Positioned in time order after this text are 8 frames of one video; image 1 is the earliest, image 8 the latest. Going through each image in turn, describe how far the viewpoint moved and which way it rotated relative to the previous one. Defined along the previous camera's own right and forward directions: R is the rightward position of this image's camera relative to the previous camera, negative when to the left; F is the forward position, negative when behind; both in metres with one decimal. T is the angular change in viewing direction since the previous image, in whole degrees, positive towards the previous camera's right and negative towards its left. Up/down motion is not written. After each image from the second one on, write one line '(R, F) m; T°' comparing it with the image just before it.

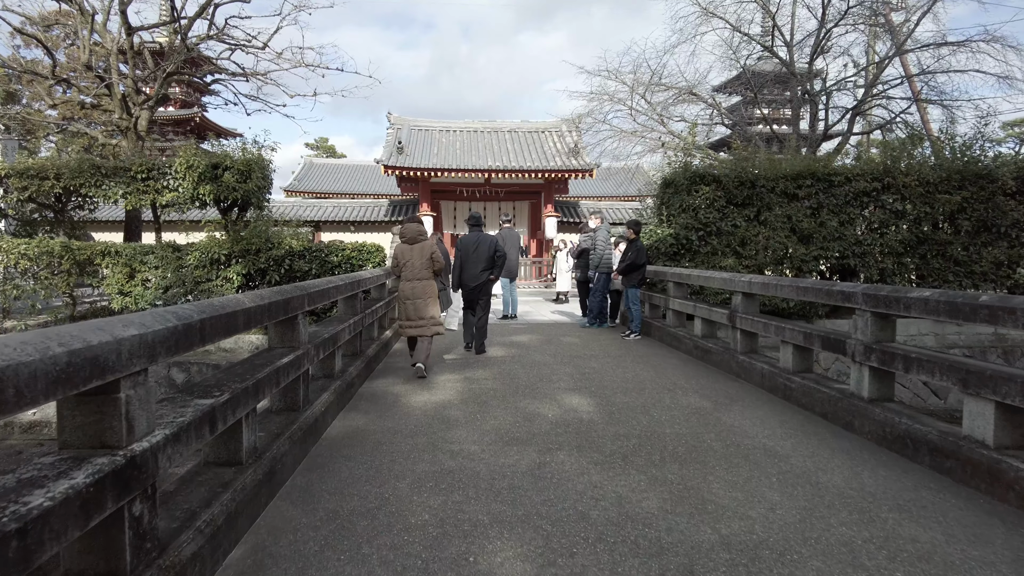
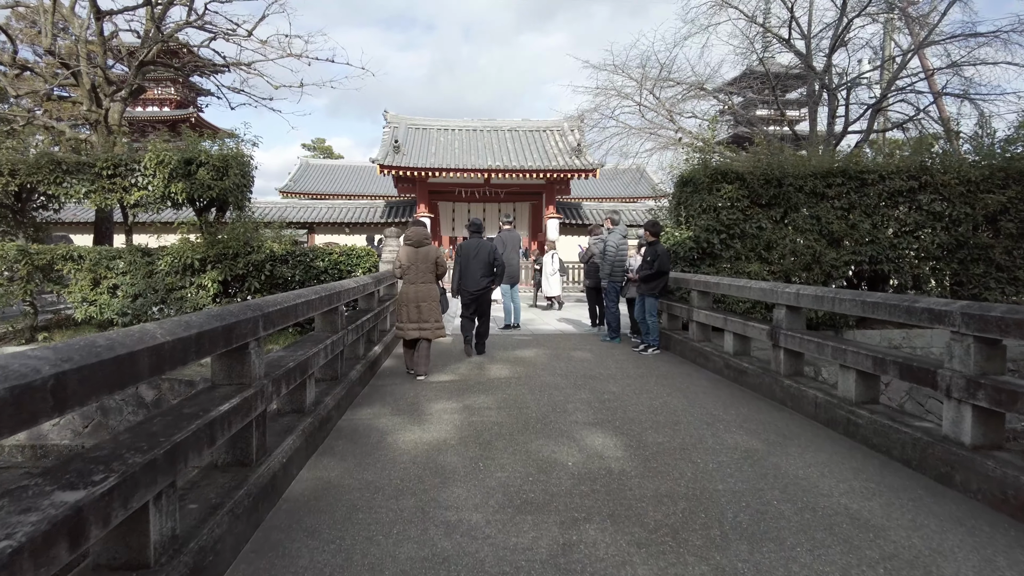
(-0.1, +0.7) m; 0°
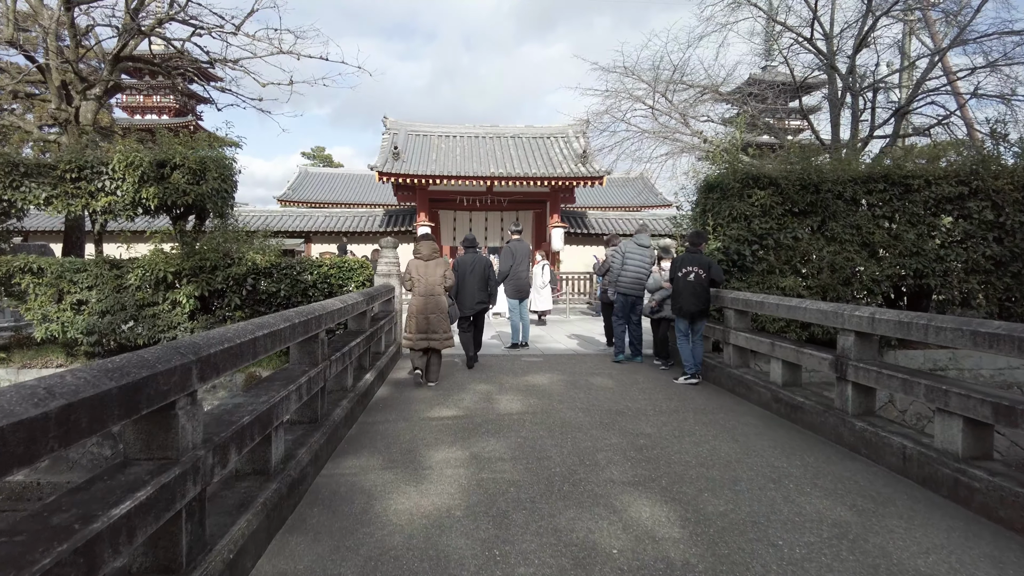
(-0.1, +0.7) m; 0°
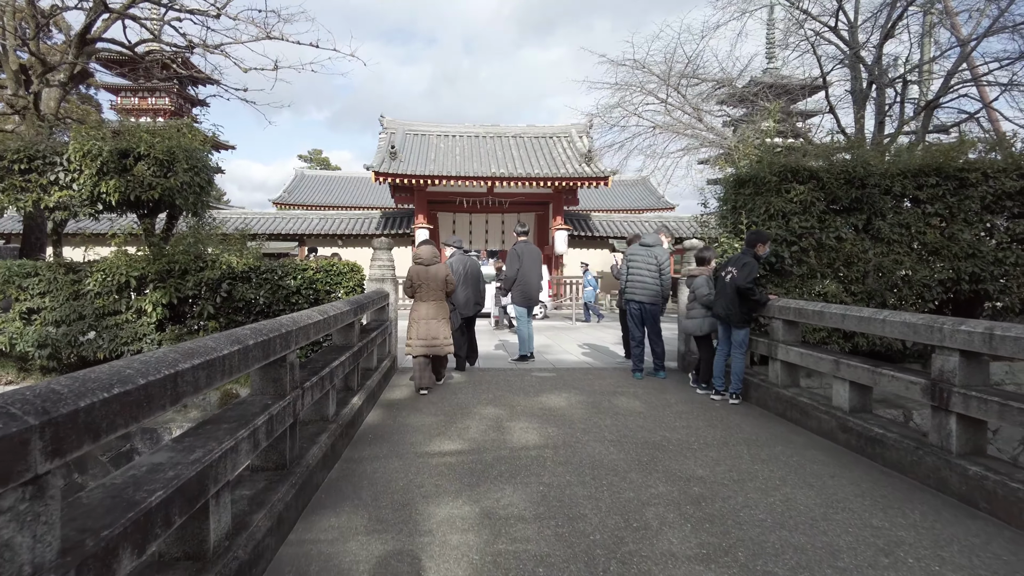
(-0.1, +0.8) m; 0°
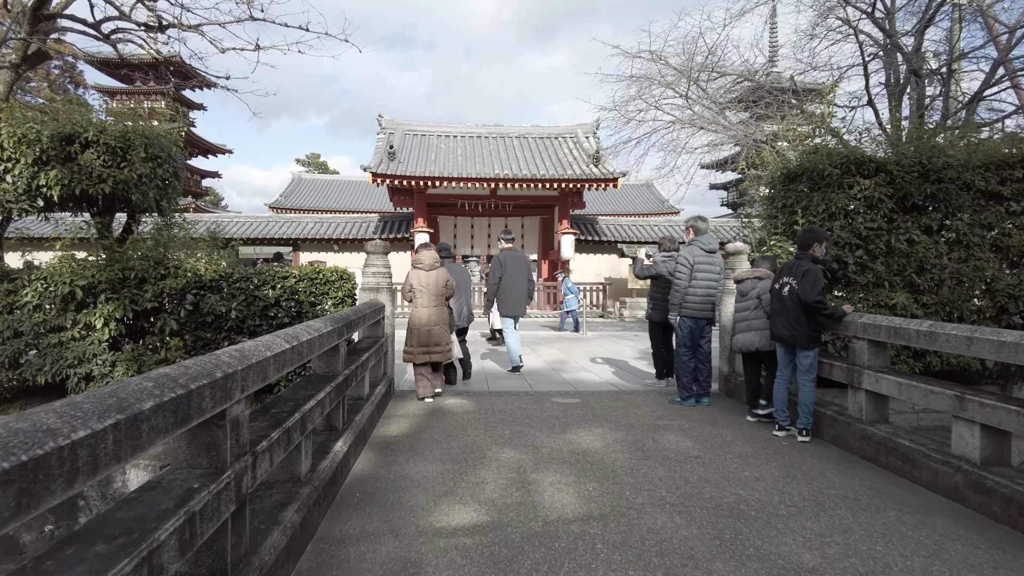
(-0.1, +0.9) m; 0°
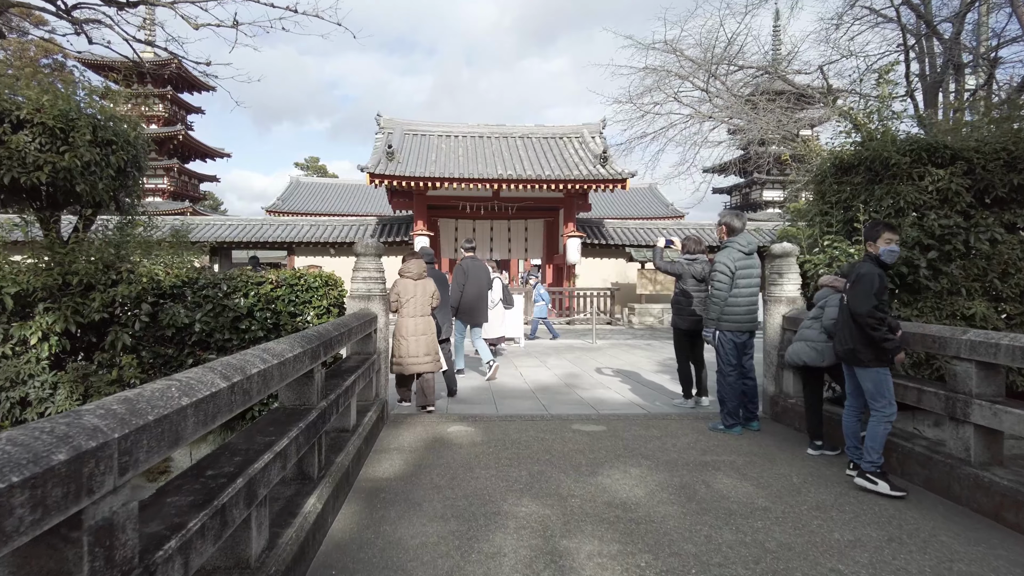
(-0.1, +0.8) m; 0°
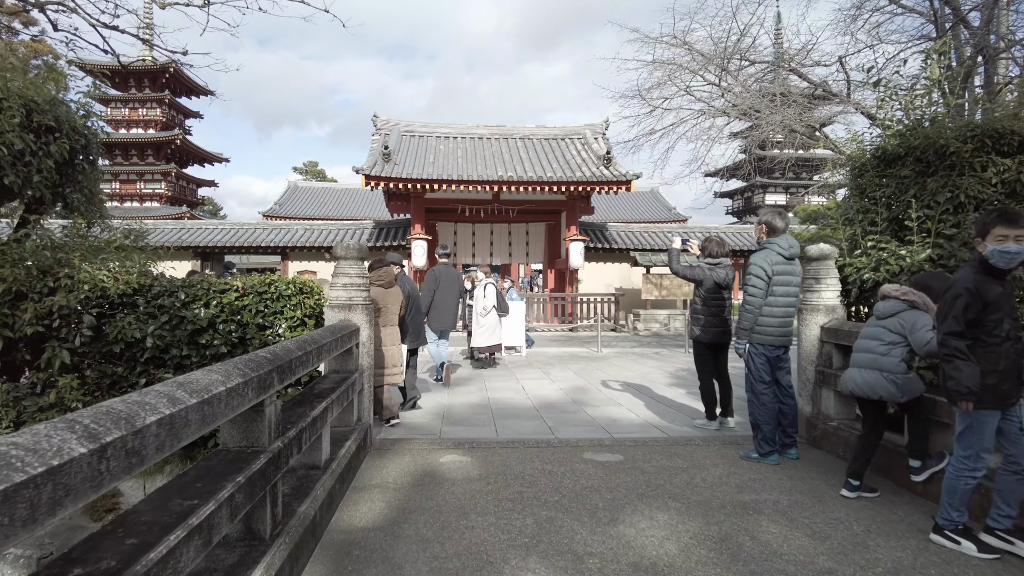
(0.0, +0.6) m; 0°
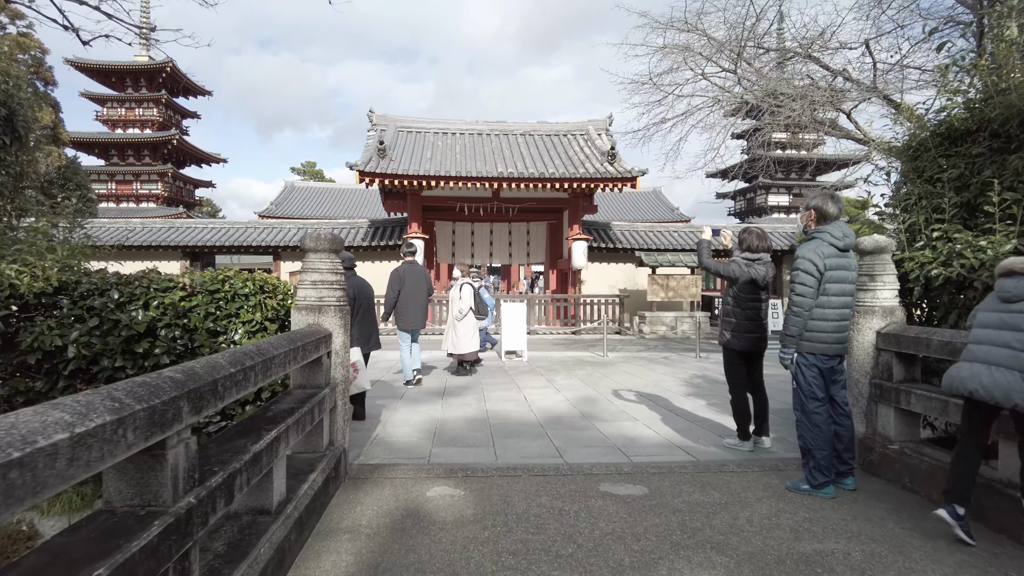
(0.0, +0.7) m; 0°
